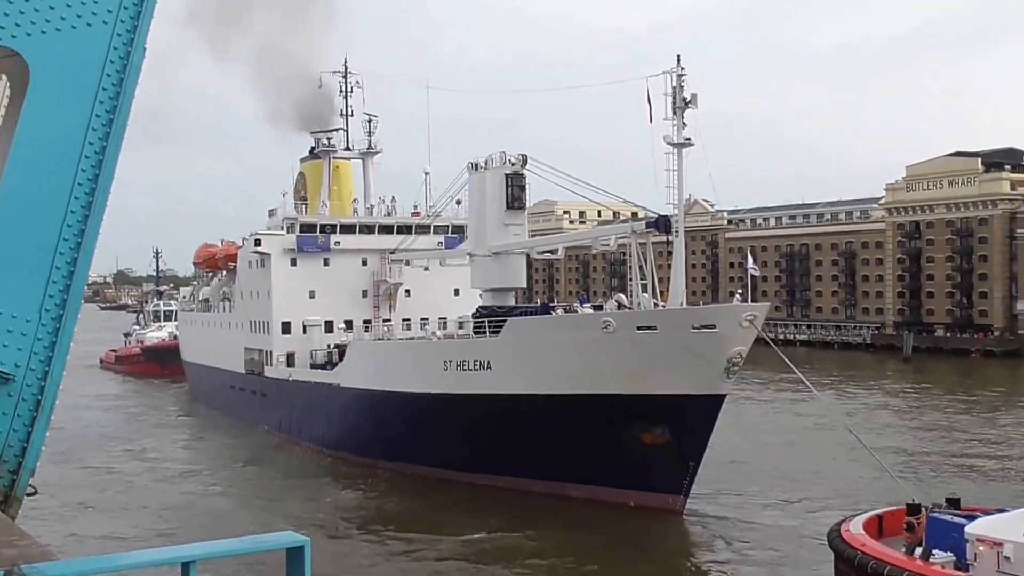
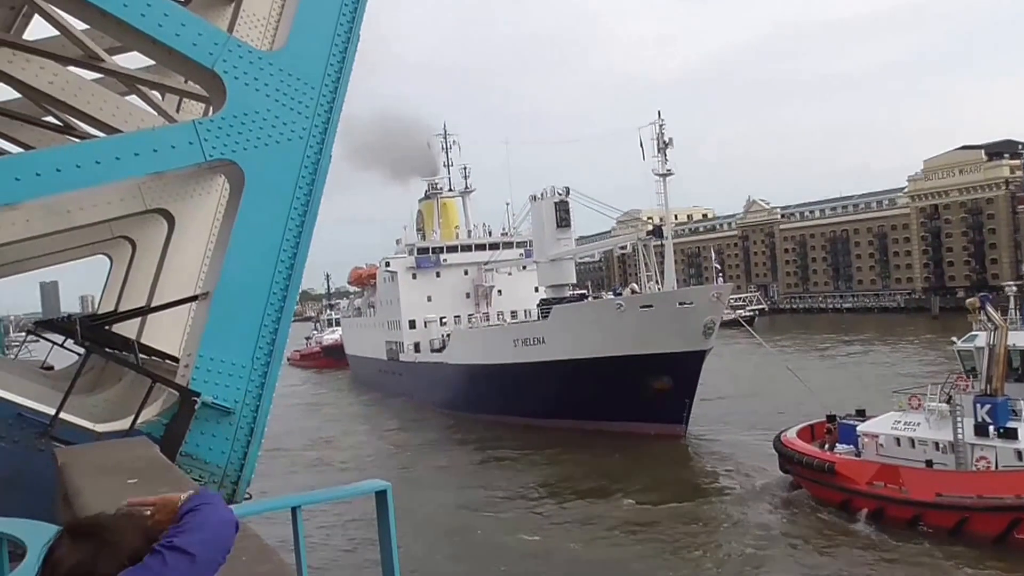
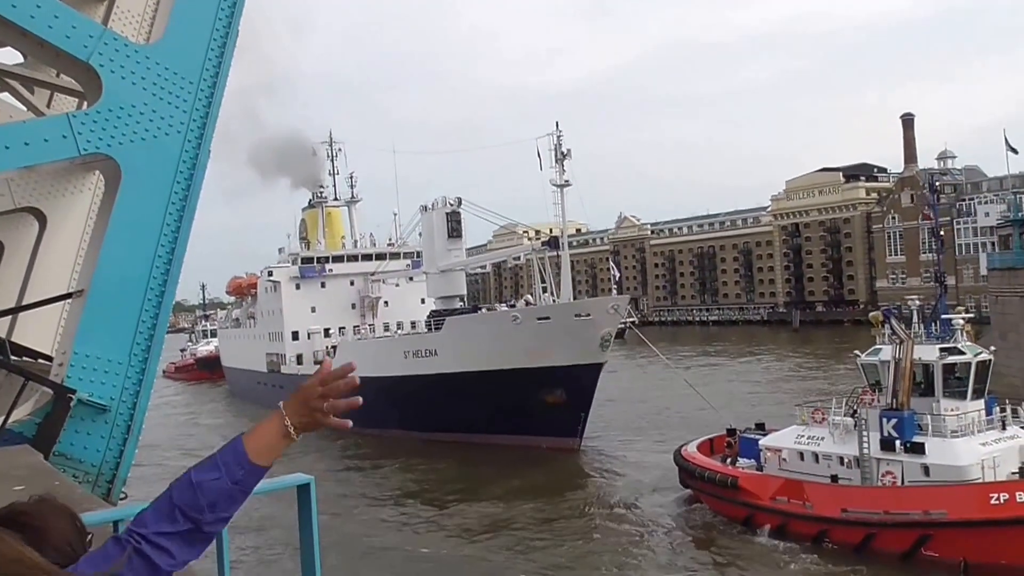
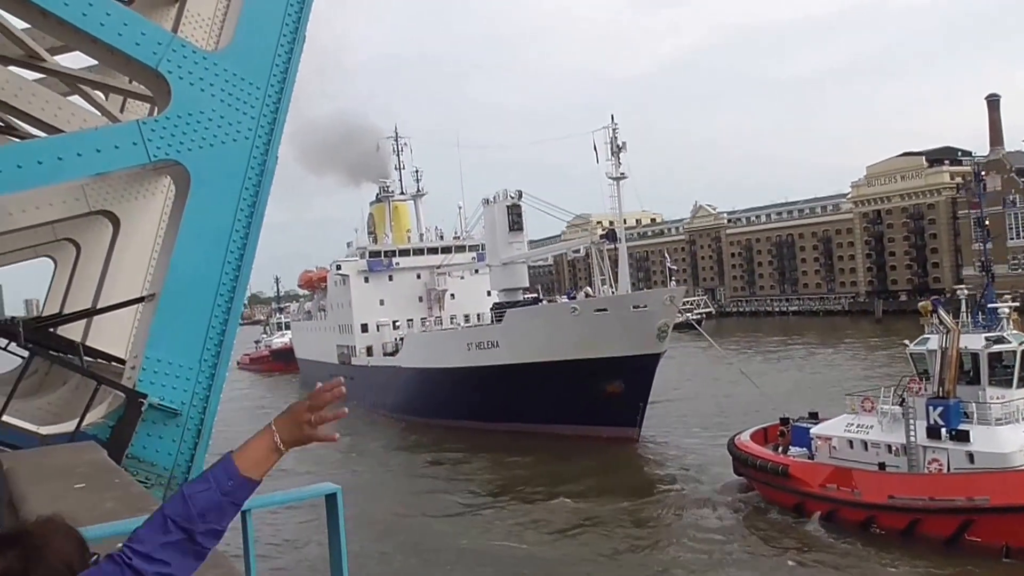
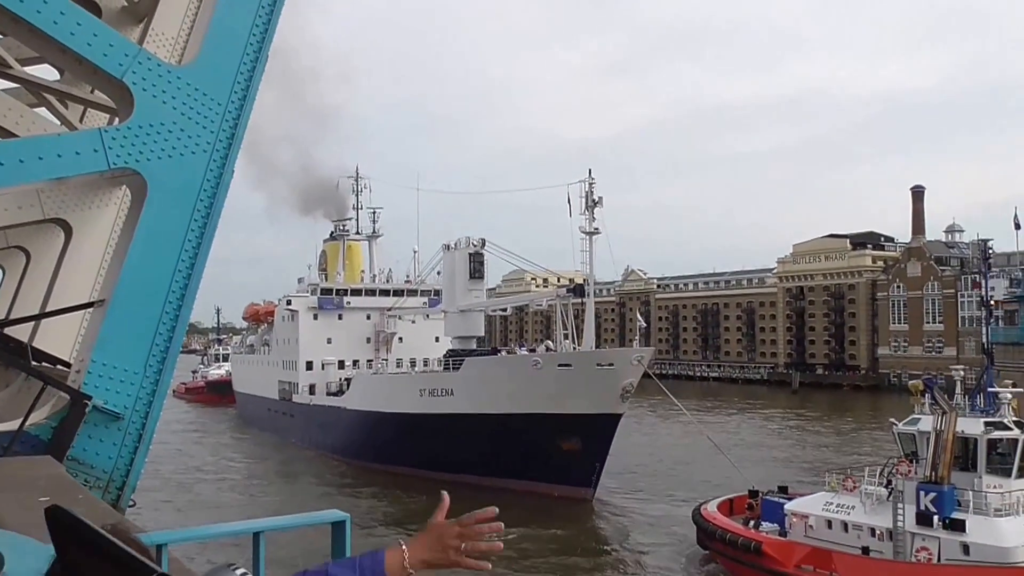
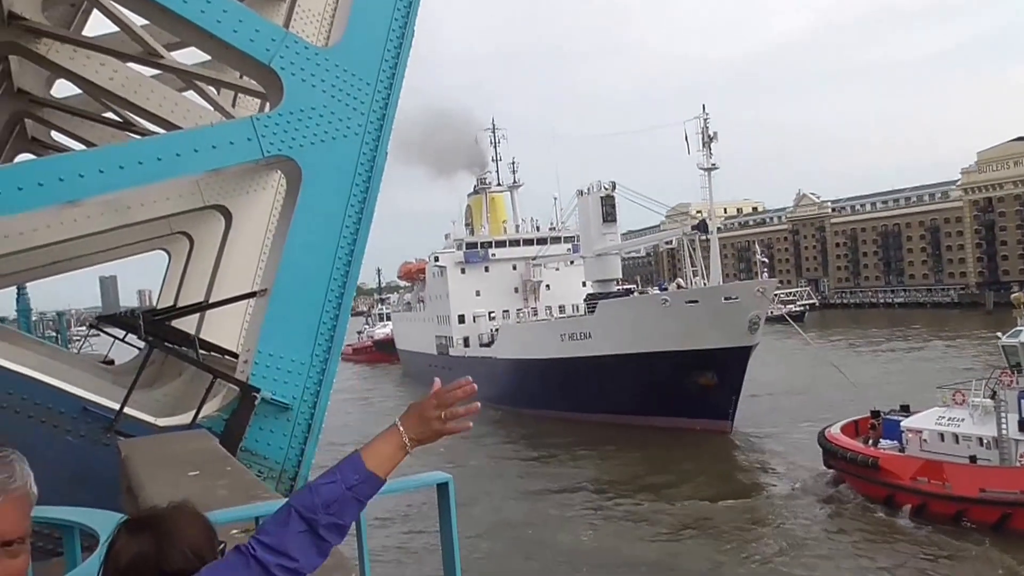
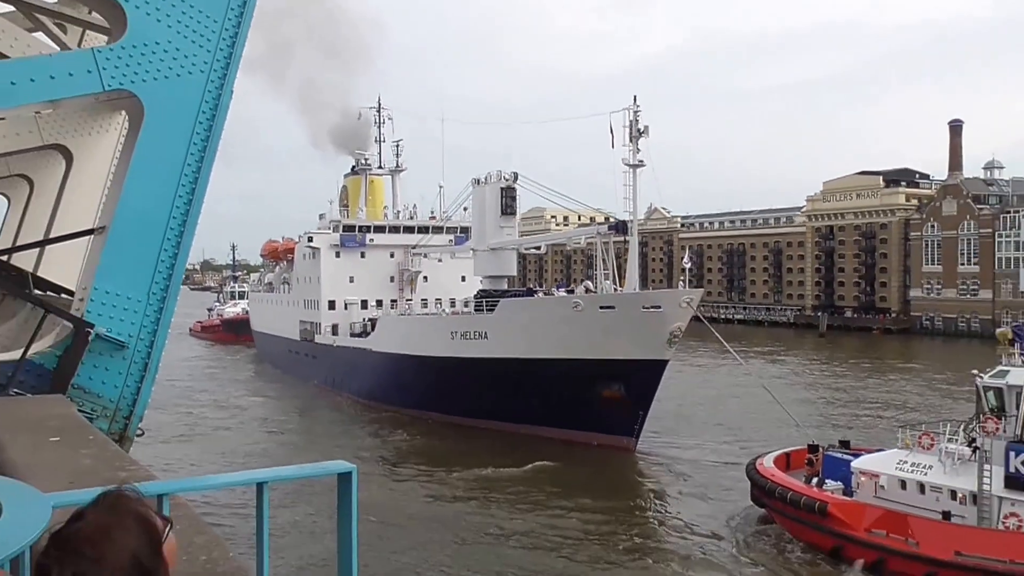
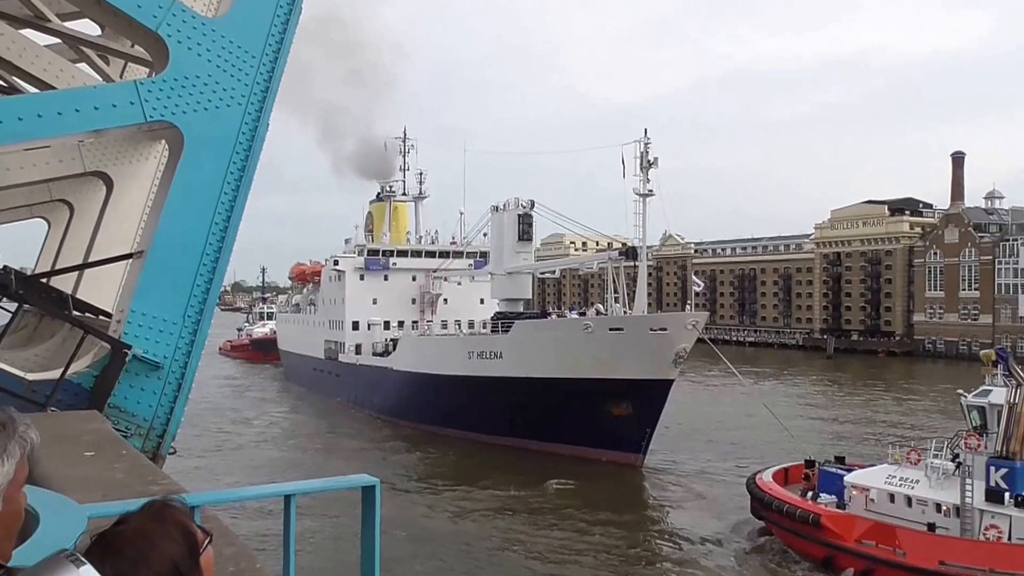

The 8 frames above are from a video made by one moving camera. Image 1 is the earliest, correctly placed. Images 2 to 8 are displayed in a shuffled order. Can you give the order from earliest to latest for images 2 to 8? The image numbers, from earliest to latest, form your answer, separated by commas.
7, 8, 5, 3, 4, 2, 6
